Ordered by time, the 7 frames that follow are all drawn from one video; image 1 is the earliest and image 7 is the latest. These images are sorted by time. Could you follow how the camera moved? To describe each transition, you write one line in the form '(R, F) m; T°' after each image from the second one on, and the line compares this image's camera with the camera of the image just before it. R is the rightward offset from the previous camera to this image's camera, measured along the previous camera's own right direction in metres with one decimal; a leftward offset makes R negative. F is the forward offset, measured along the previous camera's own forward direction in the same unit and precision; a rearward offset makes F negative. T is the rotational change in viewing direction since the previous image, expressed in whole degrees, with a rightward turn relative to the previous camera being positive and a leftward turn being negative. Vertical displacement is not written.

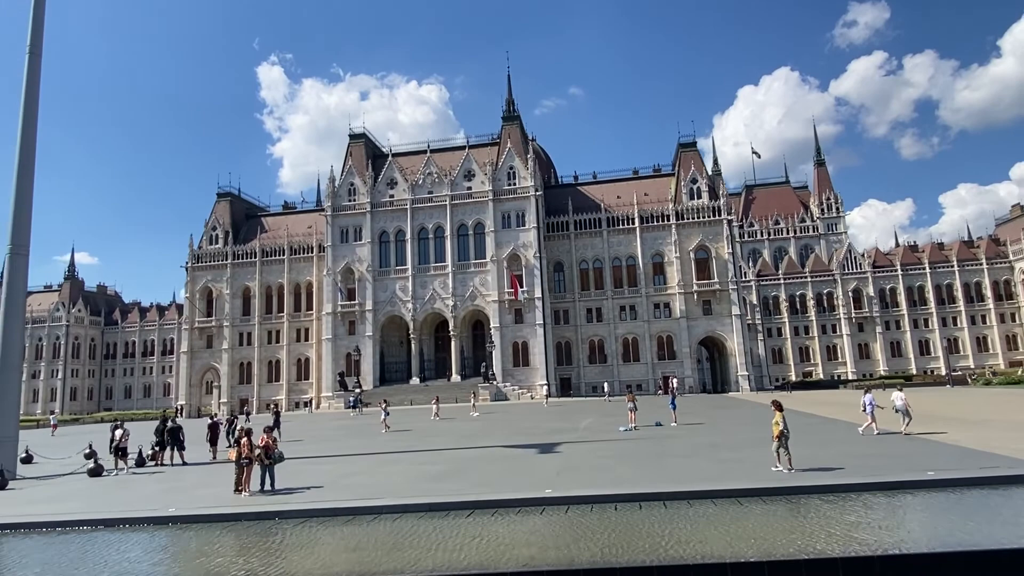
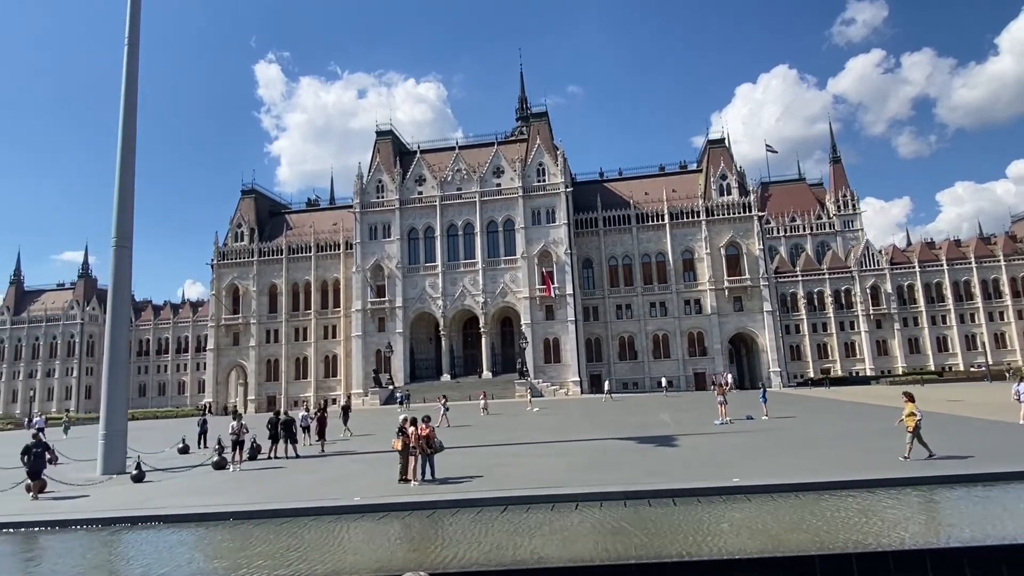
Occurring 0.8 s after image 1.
(-2.9, 0.0) m; 0°
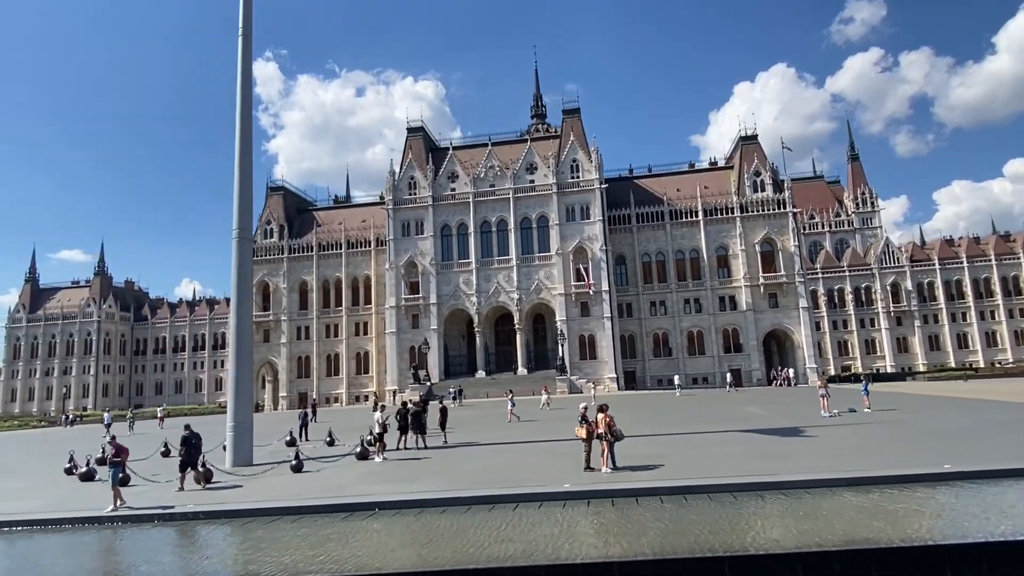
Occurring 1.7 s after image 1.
(-3.2, 0.0) m; 0°
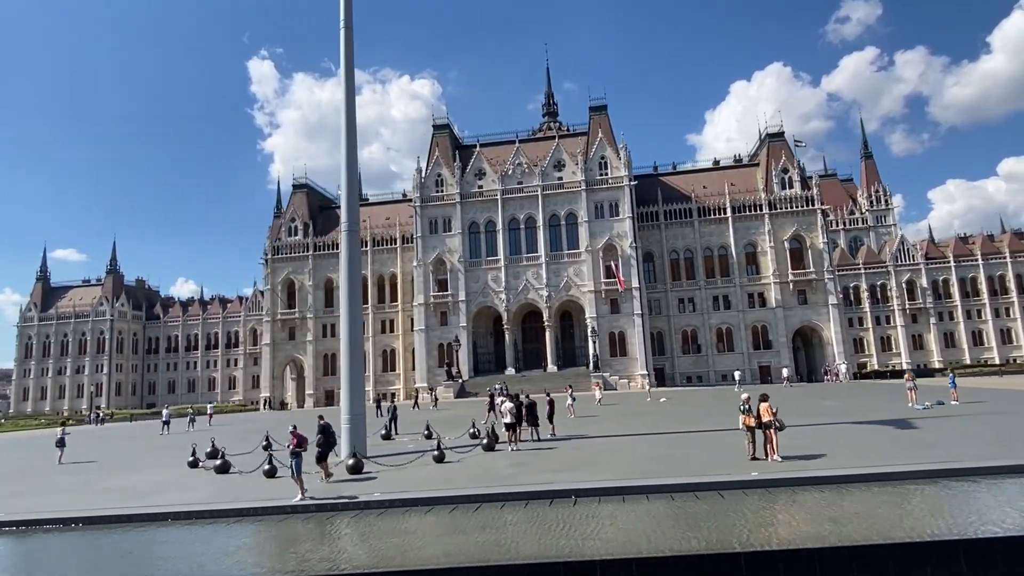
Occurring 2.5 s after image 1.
(-2.9, 0.0) m; 0°
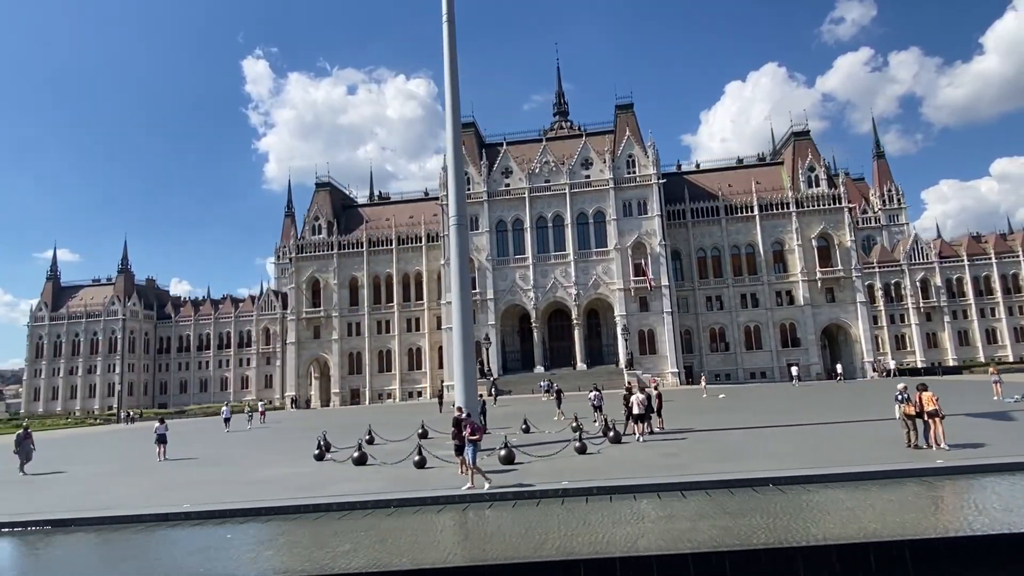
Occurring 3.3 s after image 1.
(-2.9, 0.0) m; 0°
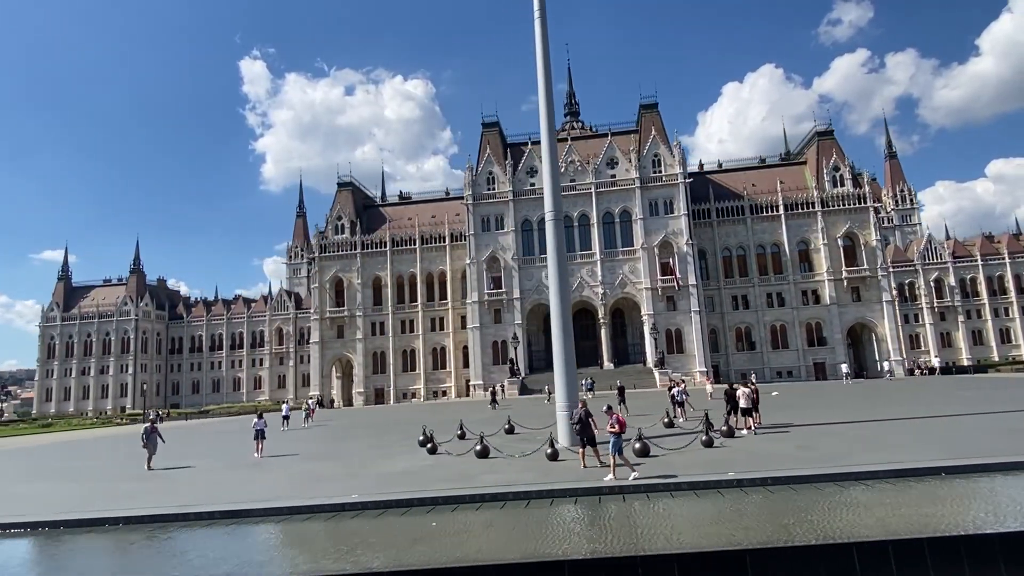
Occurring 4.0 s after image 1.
(-2.6, 0.0) m; 0°
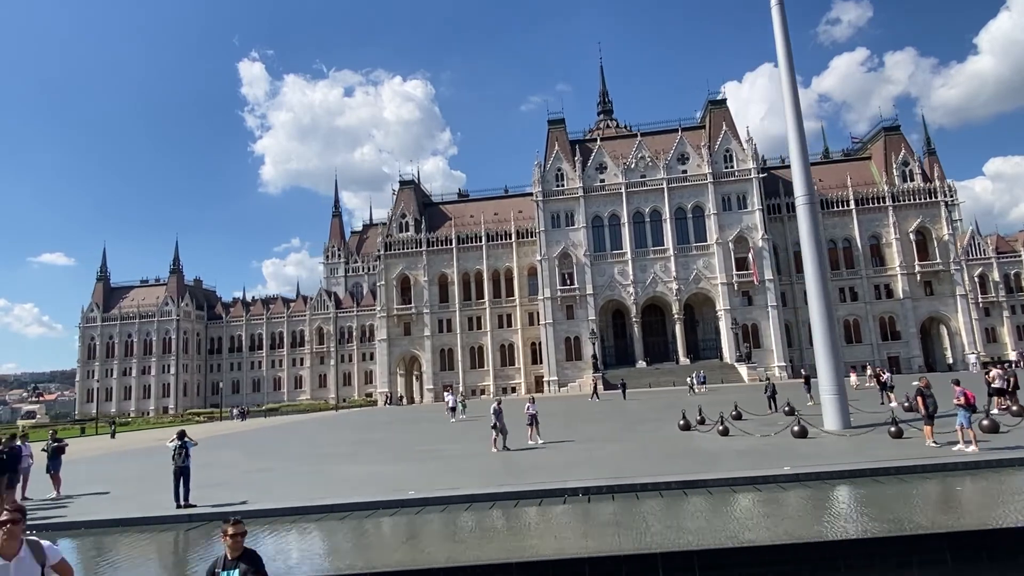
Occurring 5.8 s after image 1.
(-6.6, -0.1) m; 0°
